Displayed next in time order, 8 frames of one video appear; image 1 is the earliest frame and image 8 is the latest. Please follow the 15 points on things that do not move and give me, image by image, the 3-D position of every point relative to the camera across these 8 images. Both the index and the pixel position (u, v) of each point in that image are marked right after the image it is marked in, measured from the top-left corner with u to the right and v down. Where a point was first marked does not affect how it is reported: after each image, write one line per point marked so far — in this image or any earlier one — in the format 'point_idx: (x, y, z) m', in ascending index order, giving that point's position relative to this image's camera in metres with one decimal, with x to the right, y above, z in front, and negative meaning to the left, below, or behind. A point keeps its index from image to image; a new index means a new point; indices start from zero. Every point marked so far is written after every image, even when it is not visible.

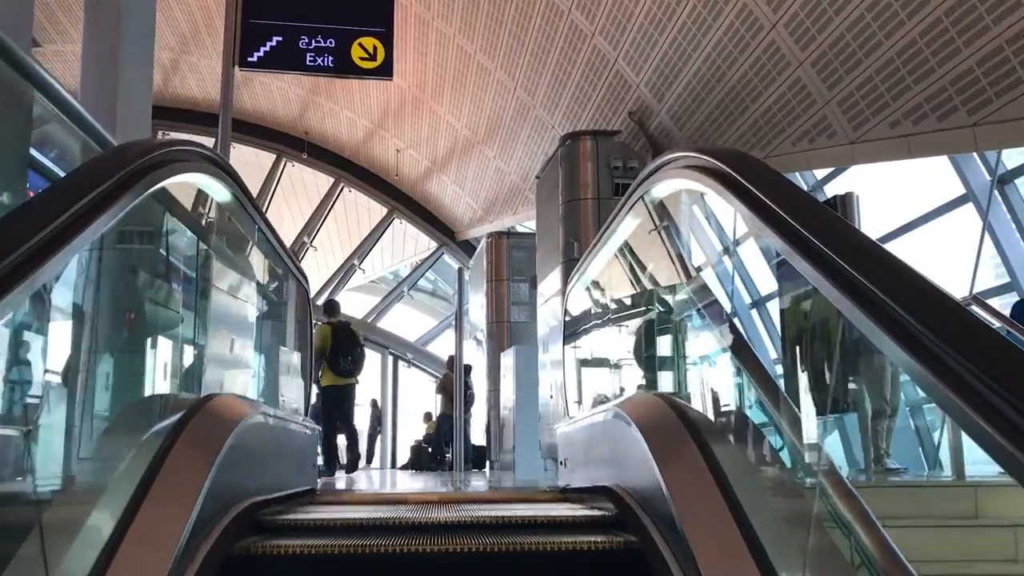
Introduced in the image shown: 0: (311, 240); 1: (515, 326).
0: (-4.7, +1.1, +19.3) m
1: (+0.1, -0.6, +13.2) m
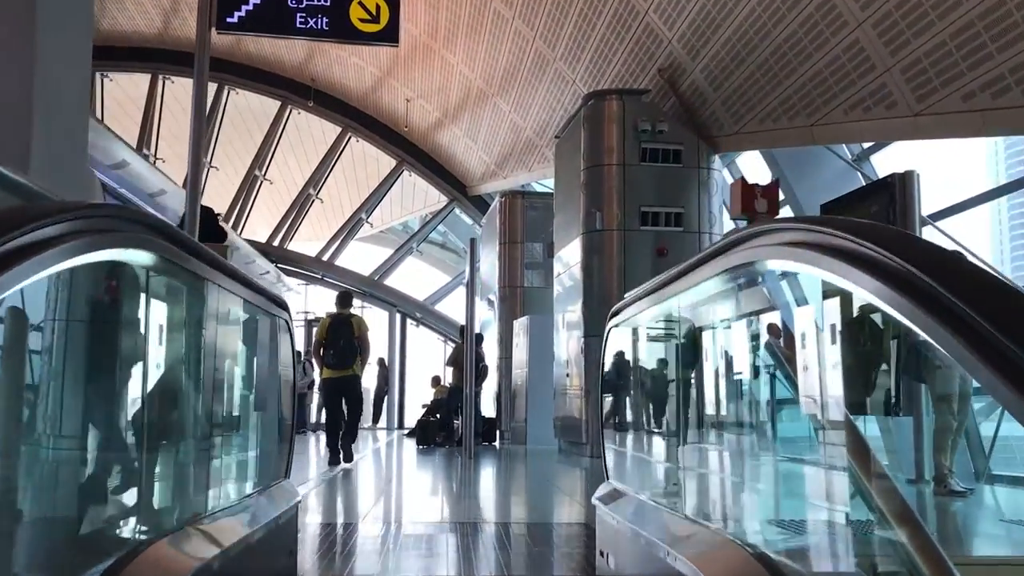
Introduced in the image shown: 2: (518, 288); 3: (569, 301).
0: (-4.4, +2.1, +18.6) m
1: (+0.3, 0.0, +12.6) m
2: (+0.1, 0.0, +12.5) m
3: (+0.6, -0.2, +9.6) m
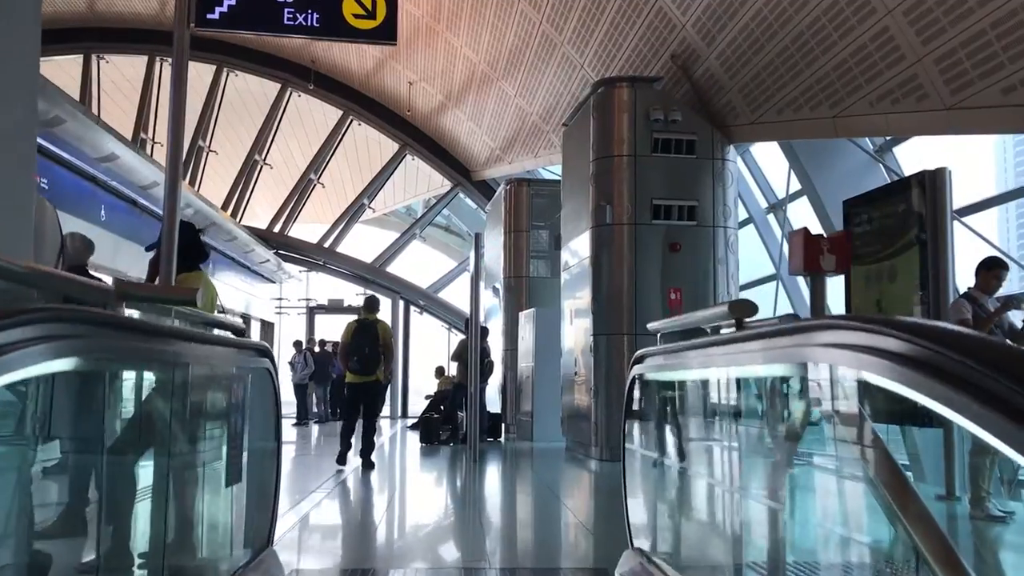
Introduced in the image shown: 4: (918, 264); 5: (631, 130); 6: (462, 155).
0: (-4.3, +2.4, +18.2) m
1: (+0.3, +0.1, +12.3) m
2: (+0.2, +0.1, +12.2) m
3: (+0.7, -0.1, +9.3) m
4: (+2.4, +0.2, +5.0) m
5: (+1.2, +1.6, +8.2) m
6: (-1.0, +2.7, +16.8) m
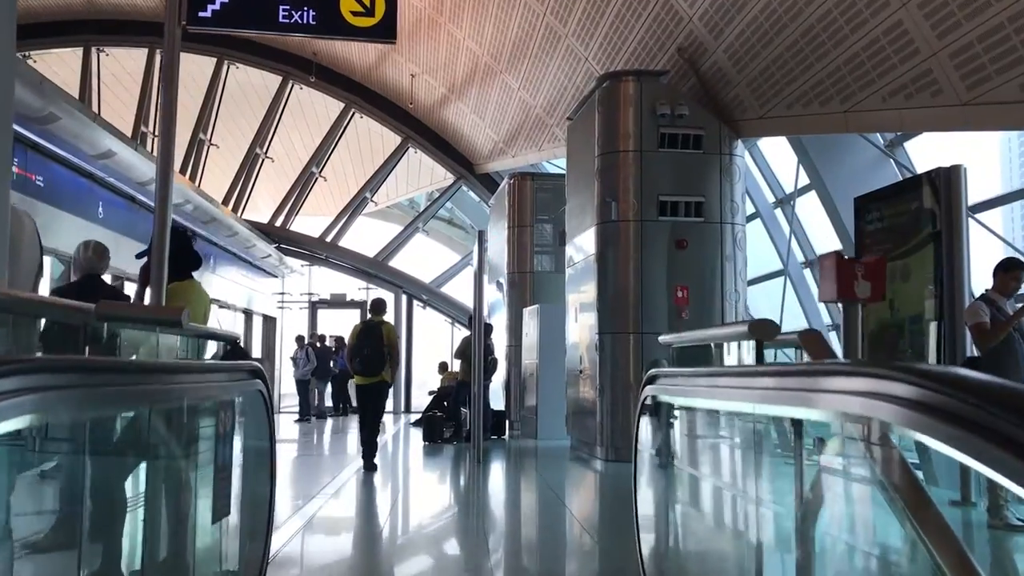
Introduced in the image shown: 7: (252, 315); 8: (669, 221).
0: (-4.2, +2.6, +18.1) m
1: (+0.4, +0.2, +12.1) m
2: (+0.2, +0.2, +12.1) m
3: (+0.7, -0.1, +9.2) m
4: (+2.4, +0.1, +4.8) m
5: (+1.2, +1.6, +8.1) m
6: (-0.9, +2.8, +16.6) m
7: (-4.9, -0.5, +15.8) m
8: (+1.5, +0.6, +8.0) m
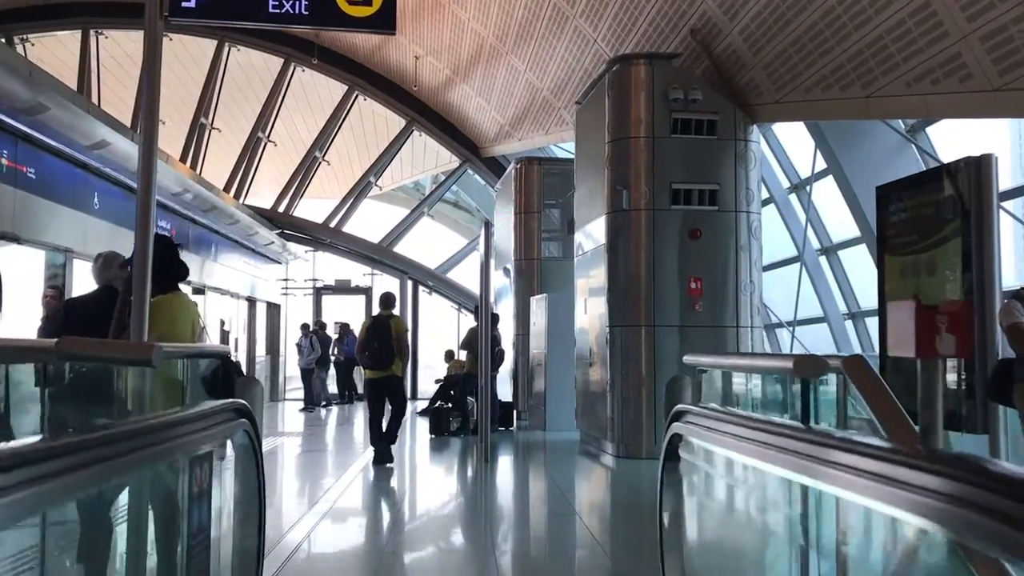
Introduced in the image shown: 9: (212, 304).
0: (-4.1, +2.9, +17.8) m
1: (+0.5, +0.3, +11.9) m
2: (+0.3, +0.4, +11.9) m
3: (+0.8, 0.0, +8.9) m
4: (+2.5, +0.2, +4.6) m
5: (+1.3, +1.7, +7.8) m
6: (-0.8, +3.1, +16.3) m
7: (-4.8, -0.3, +15.6) m
8: (+1.6, +0.7, +7.8) m
9: (-4.7, -0.2, +13.0) m
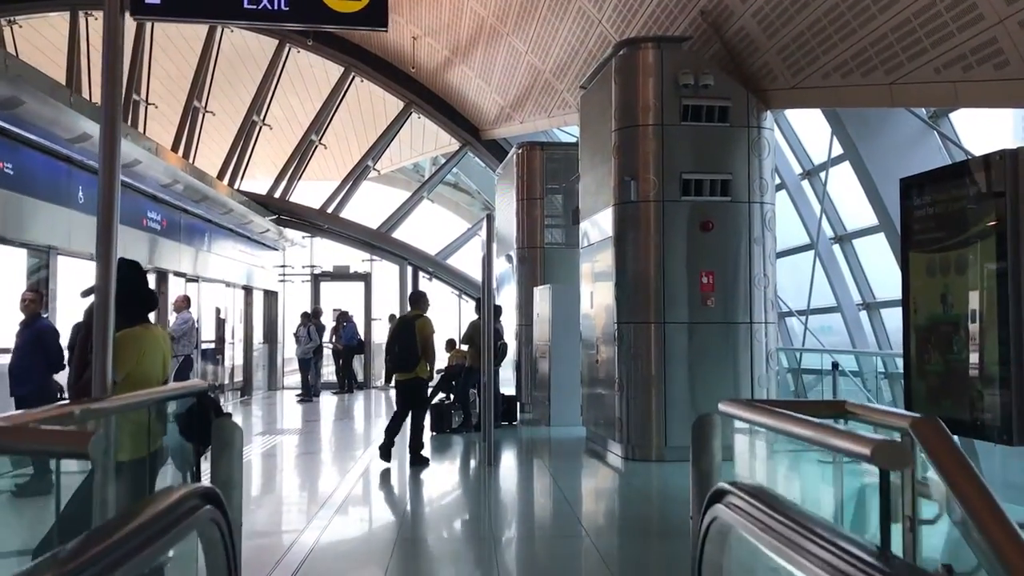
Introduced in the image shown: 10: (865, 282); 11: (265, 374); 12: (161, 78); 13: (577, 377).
0: (-4.0, +3.2, +17.4) m
1: (+0.5, +0.5, +11.6) m
2: (+0.4, +0.5, +11.5) m
3: (+0.8, +0.1, +8.6) m
4: (+2.5, +0.1, +4.3) m
5: (+1.3, +1.7, +7.4) m
6: (-0.8, +3.3, +15.9) m
7: (-4.8, 0.0, +15.3) m
8: (+1.6, +0.8, +7.4) m
9: (-4.6, -0.1, +12.6) m
10: (+4.5, 0.0, +10.4) m
11: (-5.0, -1.7, +16.6) m
12: (-6.1, +3.7, +14.6) m
13: (+0.8, -1.1, +10.4) m
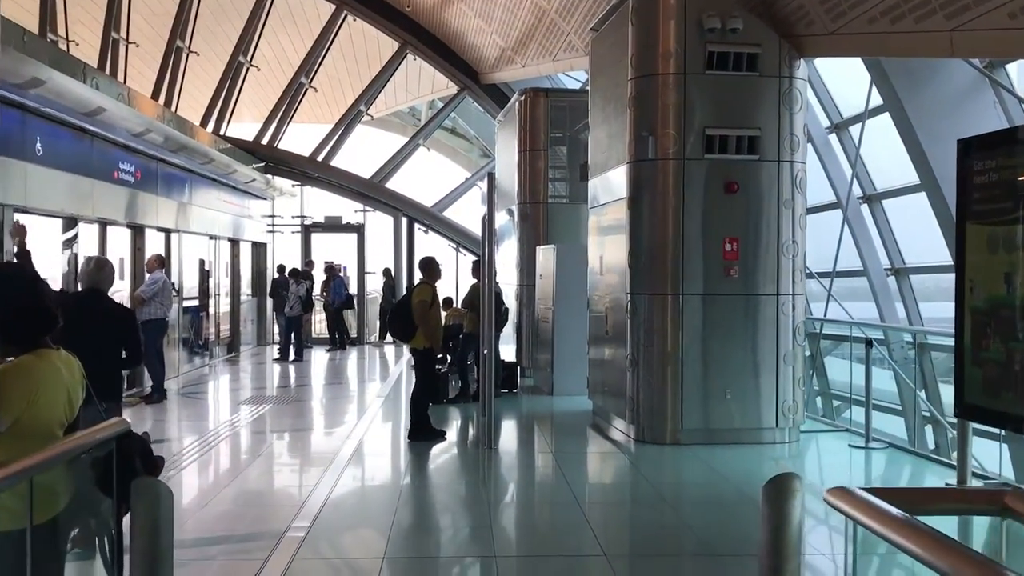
0: (-4.0, +4.1, +16.5) m
1: (+0.5, +1.0, +10.9) m
2: (+0.4, +1.1, +10.8) m
3: (+0.9, +0.4, +7.9) m
4: (+2.5, +0.2, +3.6) m
5: (+1.3, +2.0, +6.6) m
6: (-0.8, +4.2, +15.0) m
7: (-4.8, +0.8, +14.6) m
8: (+1.6, +1.0, +6.7) m
9: (-4.6, +0.6, +12.0) m
10: (+4.5, +0.5, +9.8) m
11: (-5.0, -0.8, +16.0) m
12: (-6.1, +4.5, +13.6) m
13: (+0.8, -0.6, +9.8) m
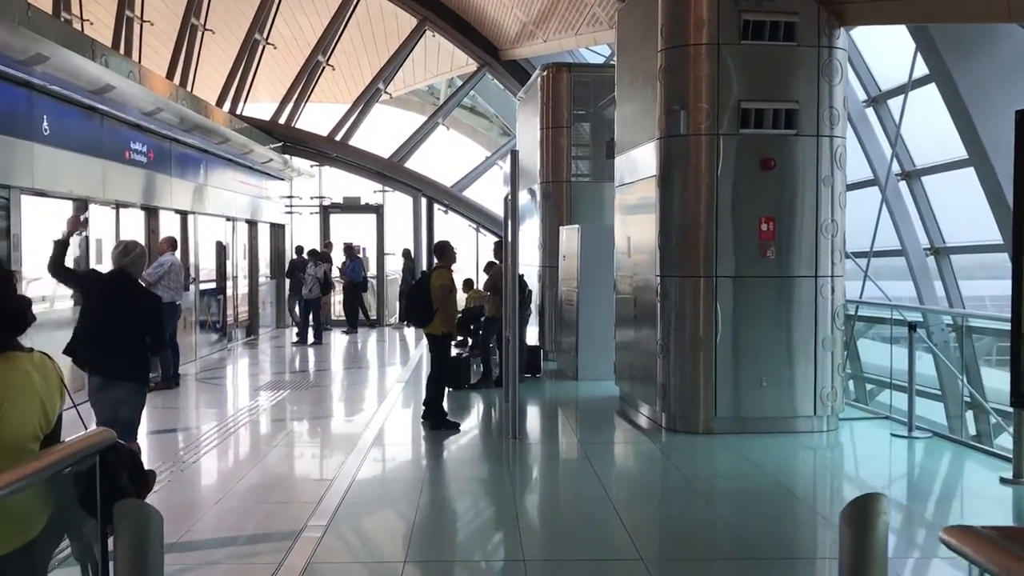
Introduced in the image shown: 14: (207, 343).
0: (-3.6, +4.5, +16.2) m
1: (+0.8, +1.3, +10.5) m
2: (+0.7, +1.3, +10.5) m
3: (+1.1, +0.6, +7.6) m
4: (+2.7, +0.2, +3.3) m
5: (+1.5, +2.1, +6.3) m
6: (-0.4, +4.5, +14.6) m
7: (-4.4, +1.1, +14.4) m
8: (+1.8, +1.2, +6.4) m
9: (-4.3, +0.8, +11.8) m
10: (+4.7, +0.7, +9.4) m
11: (-4.6, -0.4, +15.9) m
12: (-5.7, +4.8, +13.4) m
13: (+1.1, -0.4, +9.6) m
14: (-4.4, -0.8, +11.9) m
